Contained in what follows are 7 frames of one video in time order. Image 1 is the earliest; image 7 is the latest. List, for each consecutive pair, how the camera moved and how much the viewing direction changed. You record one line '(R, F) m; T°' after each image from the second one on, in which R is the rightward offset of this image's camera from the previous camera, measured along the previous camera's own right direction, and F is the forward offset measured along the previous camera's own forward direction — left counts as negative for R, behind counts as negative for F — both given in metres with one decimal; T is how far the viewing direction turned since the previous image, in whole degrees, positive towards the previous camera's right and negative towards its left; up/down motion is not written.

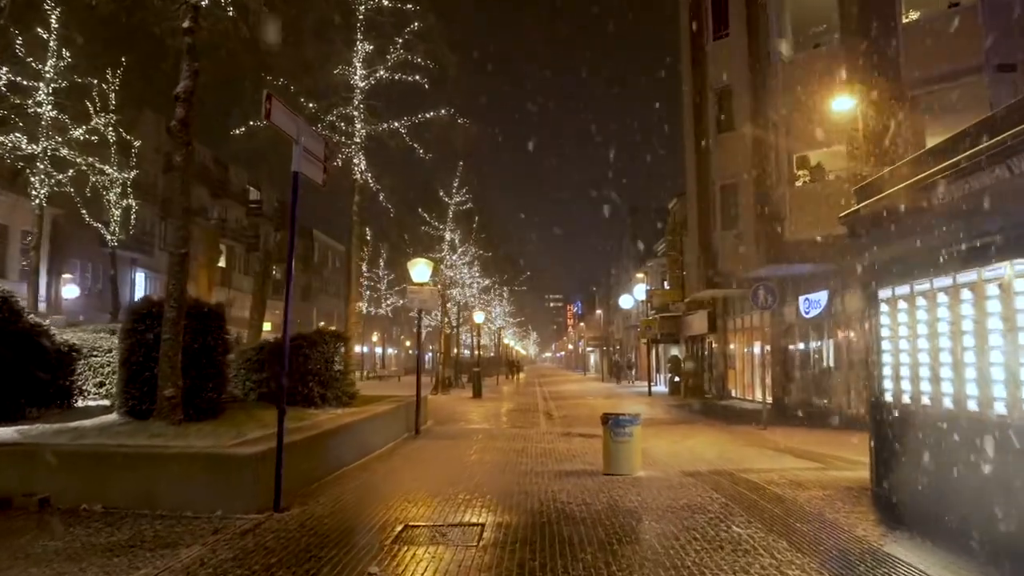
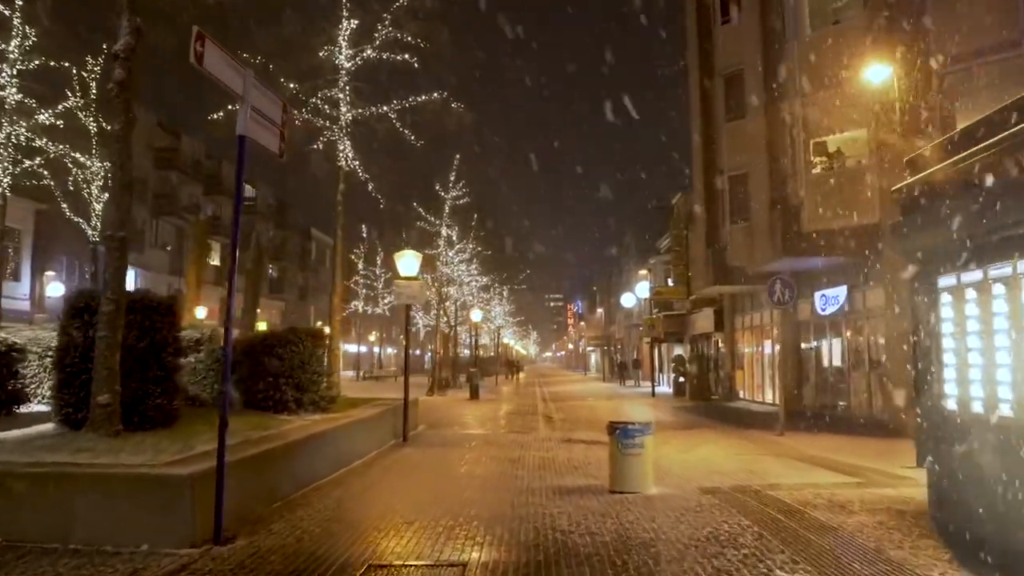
(+0.1, +1.5) m; 0°
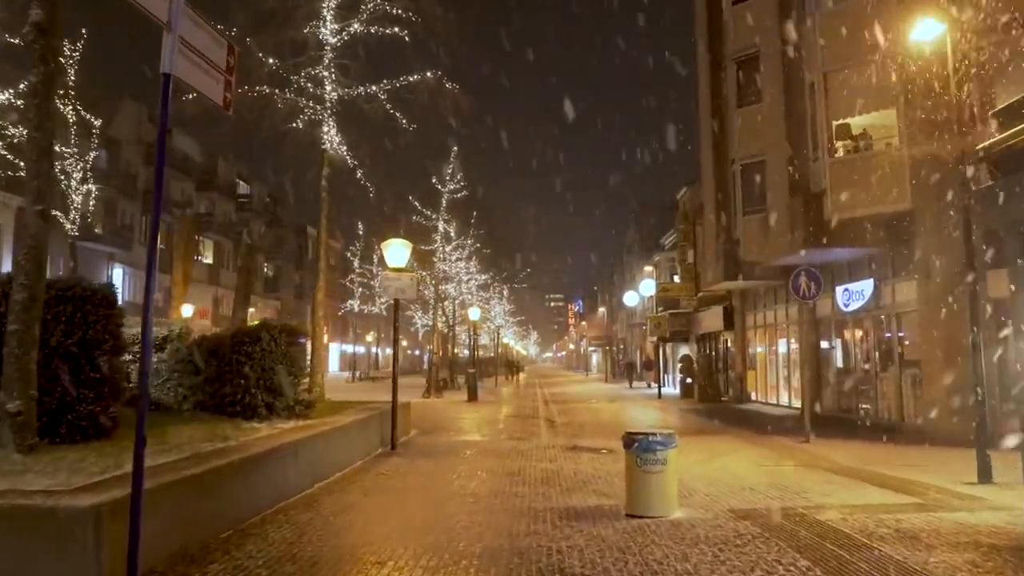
(0.0, +1.6) m; 0°
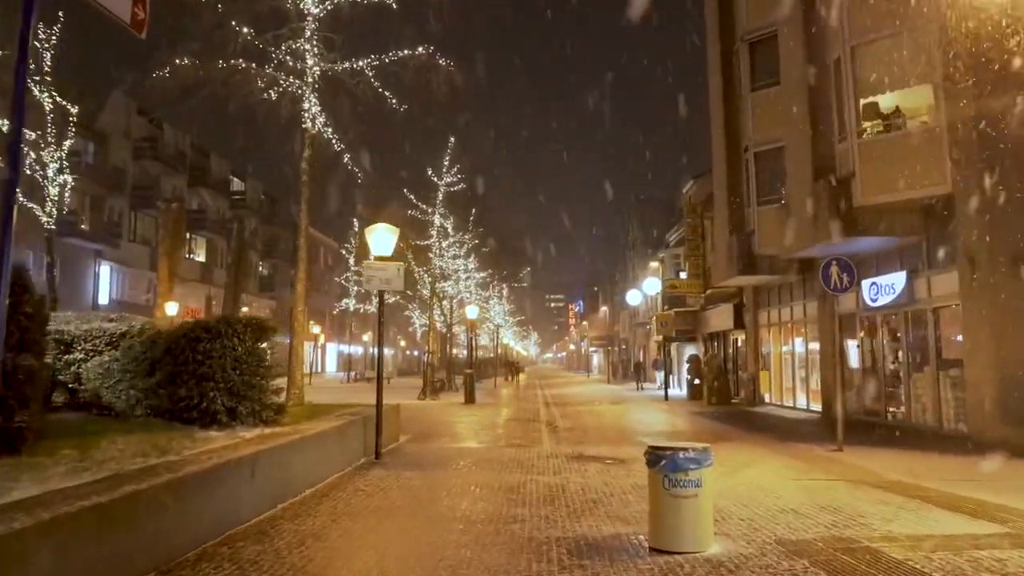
(0.0, +1.6) m; 0°
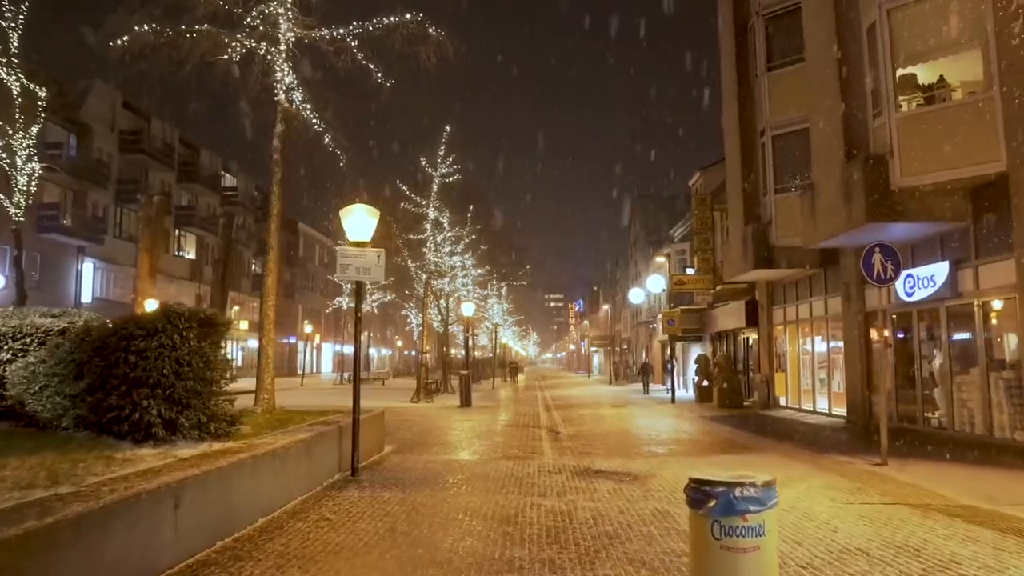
(0.0, +1.8) m; 0°
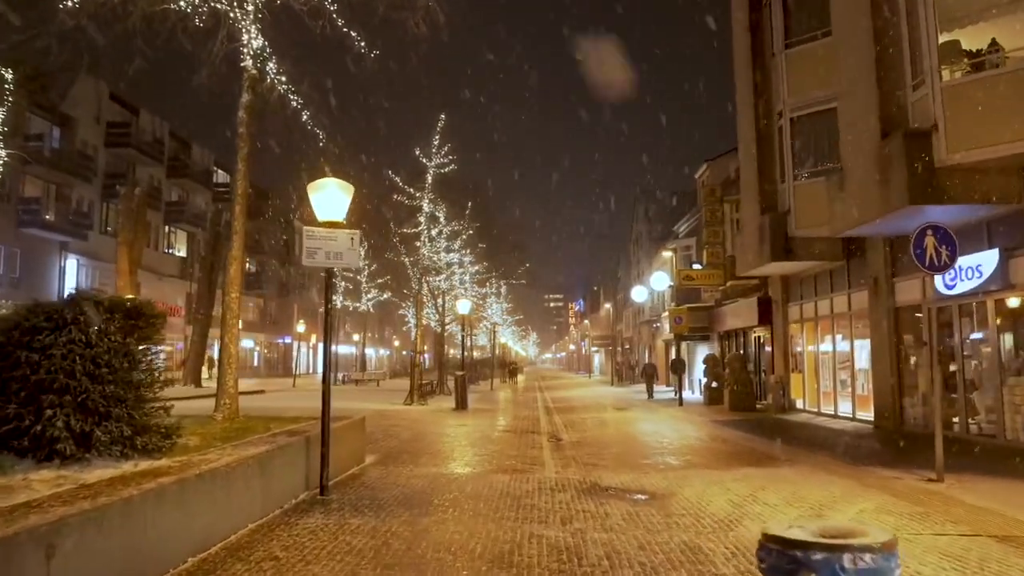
(0.0, +1.7) m; 0°
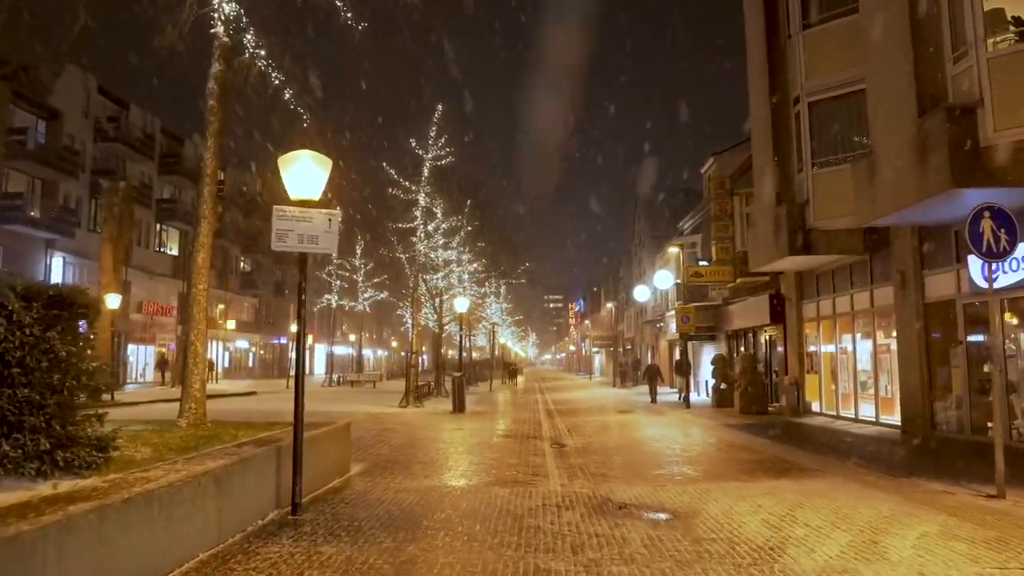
(0.0, +1.3) m; 0°
